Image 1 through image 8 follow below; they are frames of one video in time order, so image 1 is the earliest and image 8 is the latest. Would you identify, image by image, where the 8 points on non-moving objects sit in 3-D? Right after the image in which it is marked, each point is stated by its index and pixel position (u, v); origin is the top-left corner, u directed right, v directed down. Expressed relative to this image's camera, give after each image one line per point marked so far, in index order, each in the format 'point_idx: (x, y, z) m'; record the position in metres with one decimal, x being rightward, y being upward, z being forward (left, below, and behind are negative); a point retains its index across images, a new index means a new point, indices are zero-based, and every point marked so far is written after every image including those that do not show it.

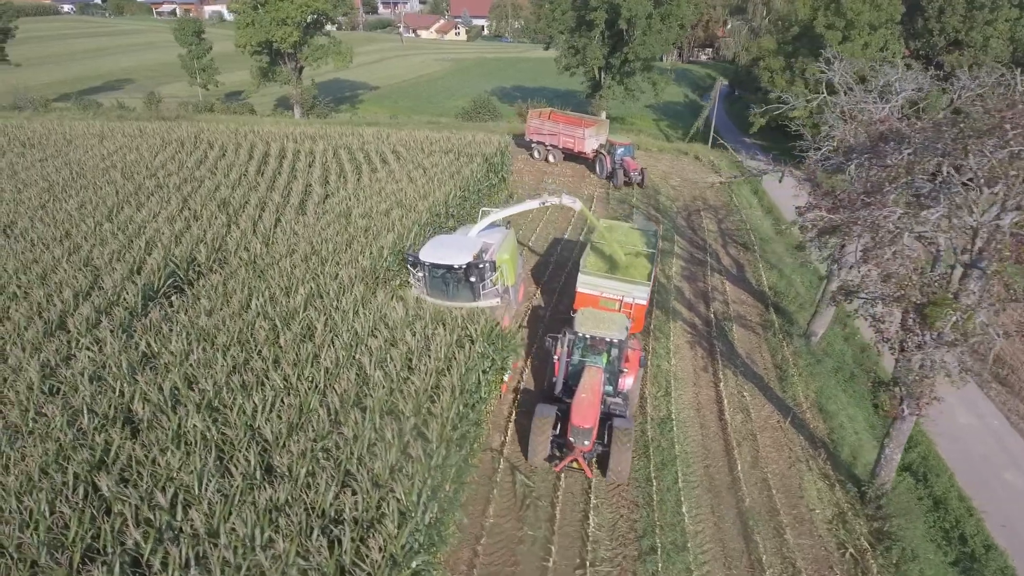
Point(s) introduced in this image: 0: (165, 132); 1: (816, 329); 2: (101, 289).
0: (-11.7, +5.3, +19.8) m
1: (+6.1, -0.8, +11.6) m
2: (-6.7, 0.0, +9.4) m
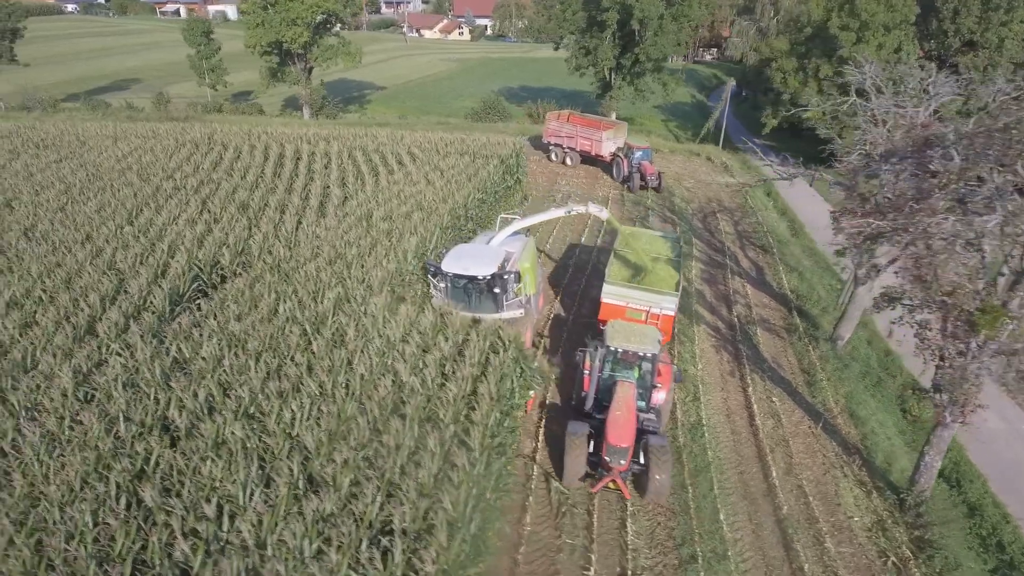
0: (-11.2, +5.3, +19.7) m
1: (+6.6, -0.9, +11.5) m
2: (-6.2, -0.1, +9.3) m
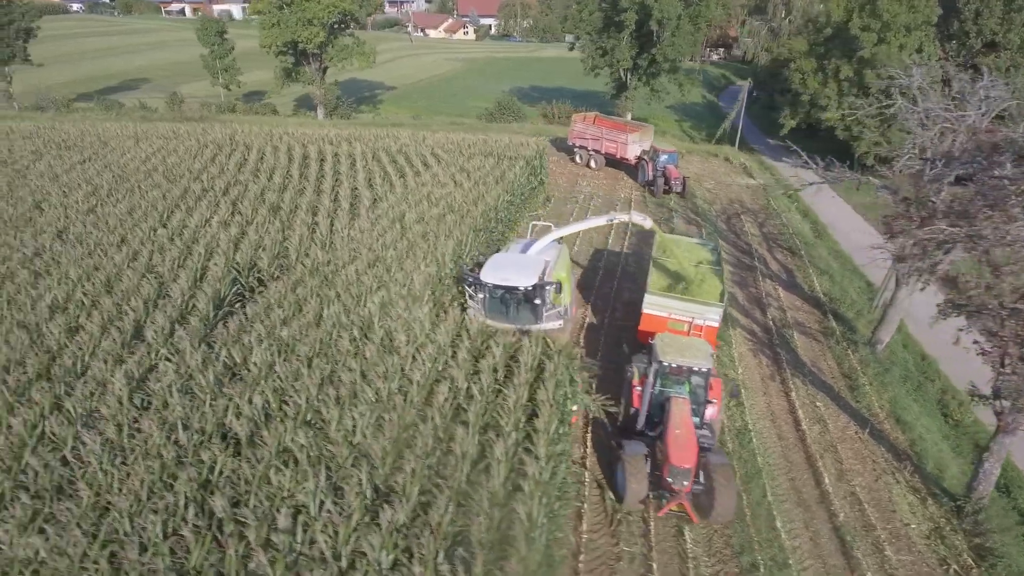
0: (-10.5, +5.2, +19.6) m
1: (+7.4, -1.0, +11.4) m
2: (-5.5, -0.2, +9.3) m
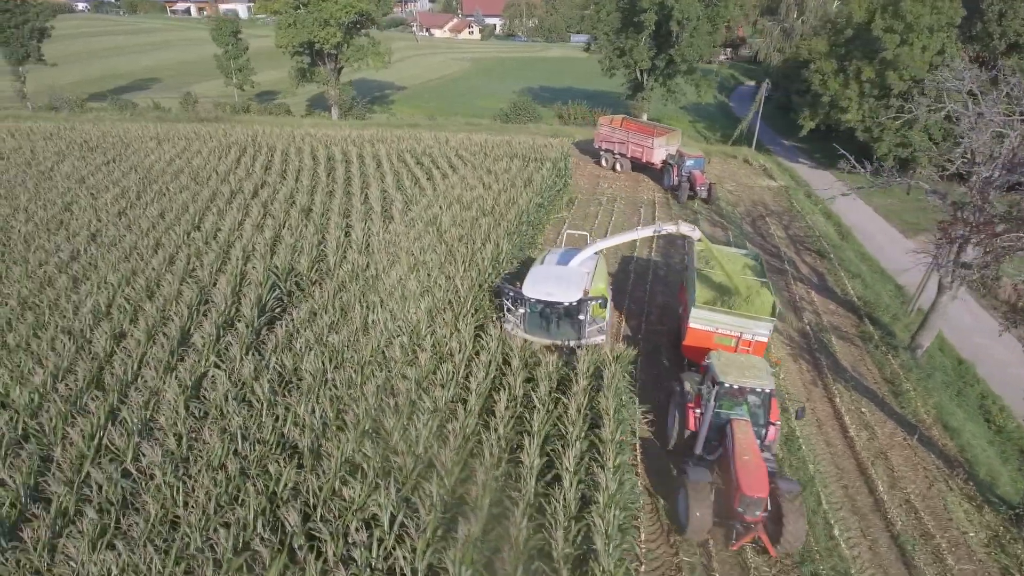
0: (-9.8, +5.2, +19.5) m
1: (+8.1, -1.1, +11.3) m
2: (-4.7, -0.2, +9.2) m
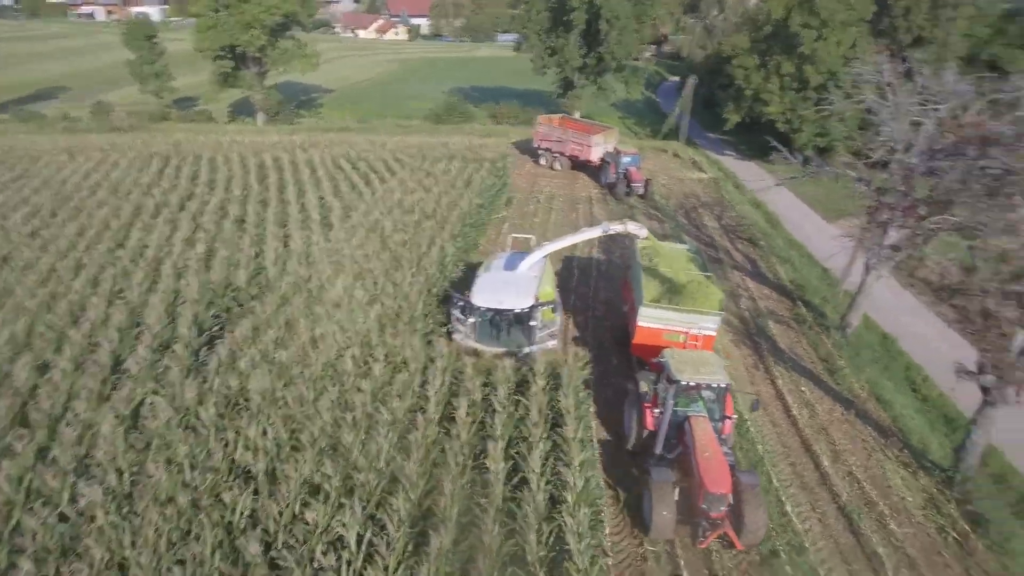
0: (-11.8, +4.5, +18.3) m
1: (+7.1, -0.7, +12.0) m
2: (-5.4, -0.6, +8.6) m
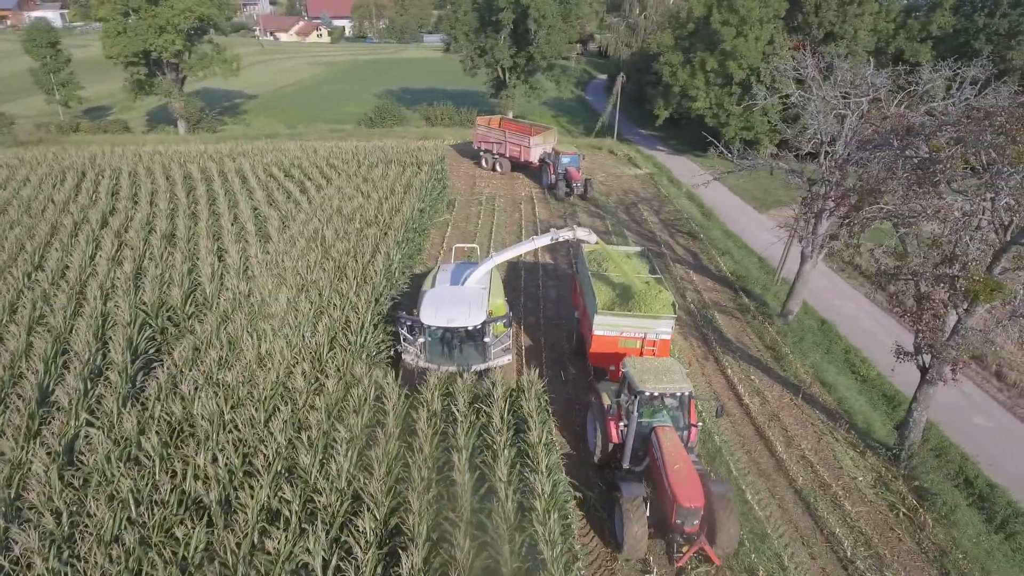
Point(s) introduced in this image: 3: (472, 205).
0: (-13.6, +3.8, +17.1) m
1: (+6.1, -0.4, +12.7) m
2: (-6.1, -0.9, +8.0) m
3: (-1.3, +2.7, +19.0) m
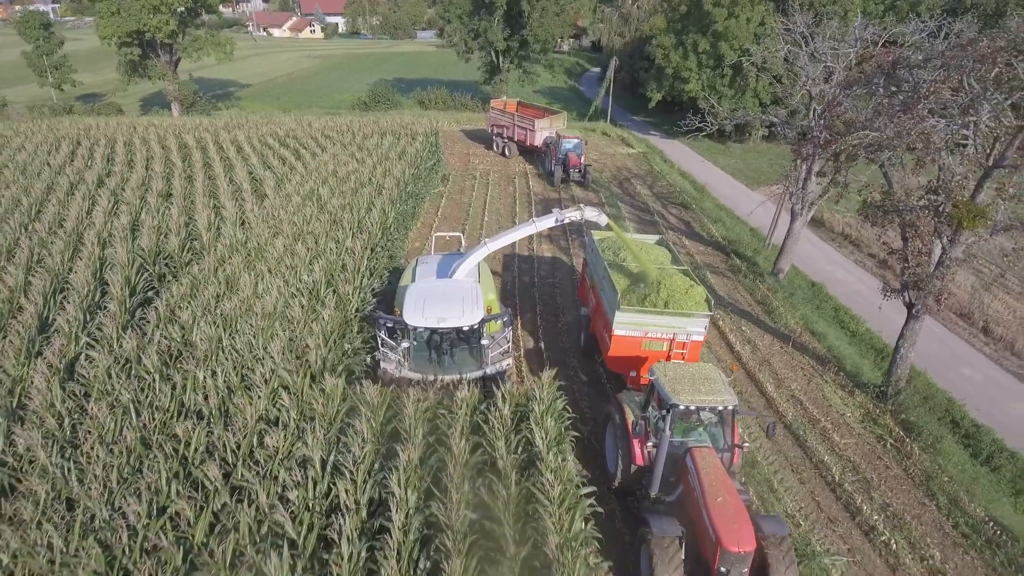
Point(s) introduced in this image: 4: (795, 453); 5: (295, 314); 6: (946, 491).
0: (-13.8, +4.6, +17.1) m
1: (+6.0, +0.6, +12.8) m
2: (-6.1, 0.0, +8.1) m
3: (-1.5, +3.6, +19.1) m
4: (+3.9, -2.3, +8.0) m
5: (-2.9, -0.3, +7.7) m
6: (+5.6, -2.6, +7.5) m
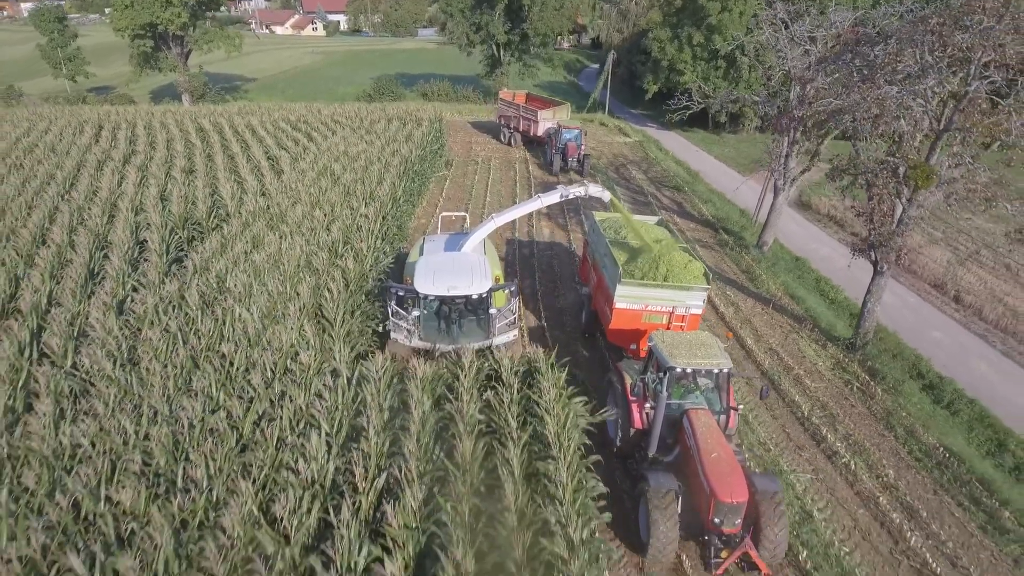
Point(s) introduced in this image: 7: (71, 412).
0: (-13.8, +5.3, +17.9) m
1: (+6.0, +1.2, +13.7) m
2: (-6.1, +0.6, +8.9) m
3: (-1.5, +4.3, +19.9) m
4: (+3.9, -1.6, +8.9) m
5: (-2.9, +0.4, +8.5) m
6: (+5.6, -2.0, +8.3) m
7: (-4.2, -1.2, +5.5) m
